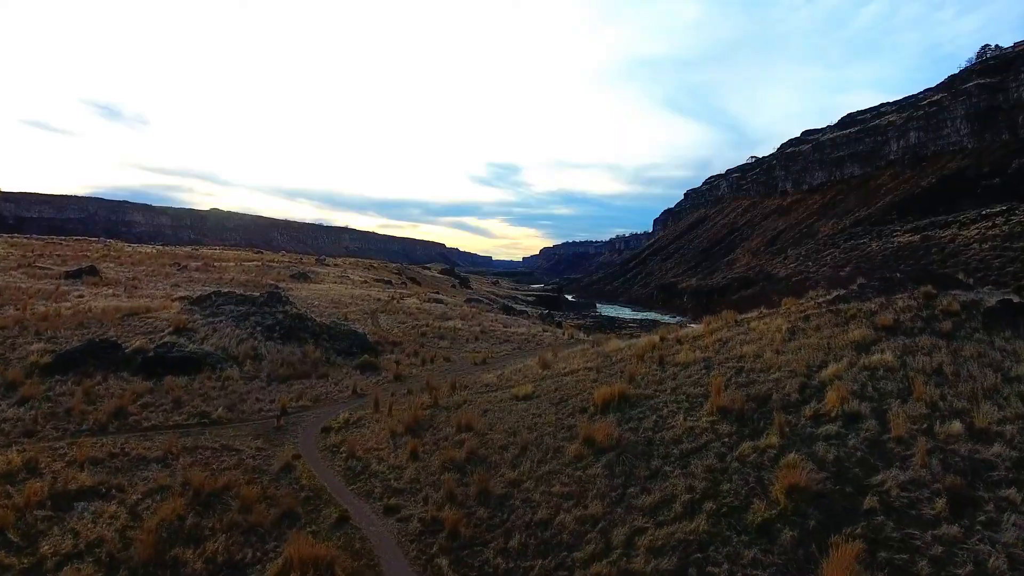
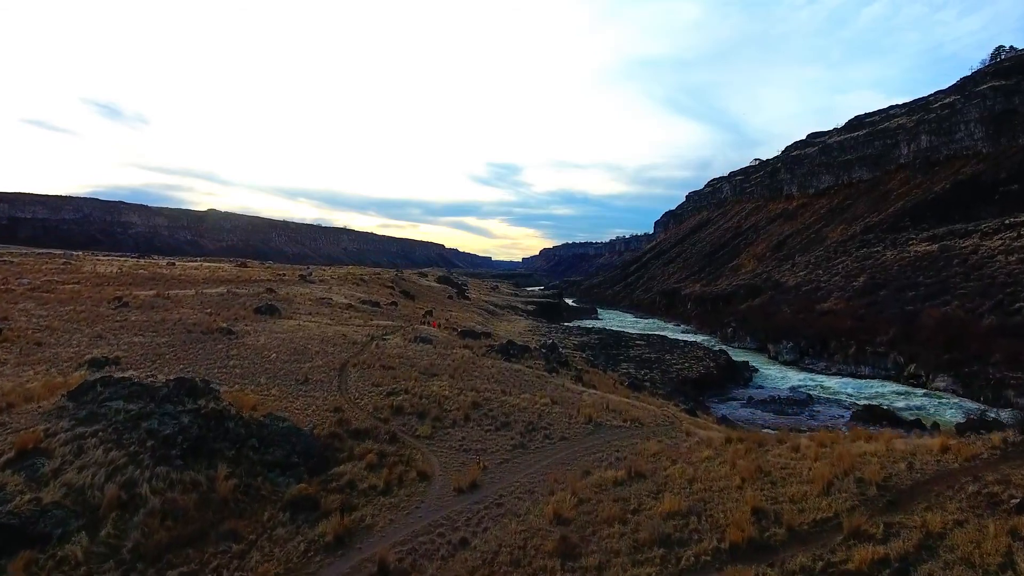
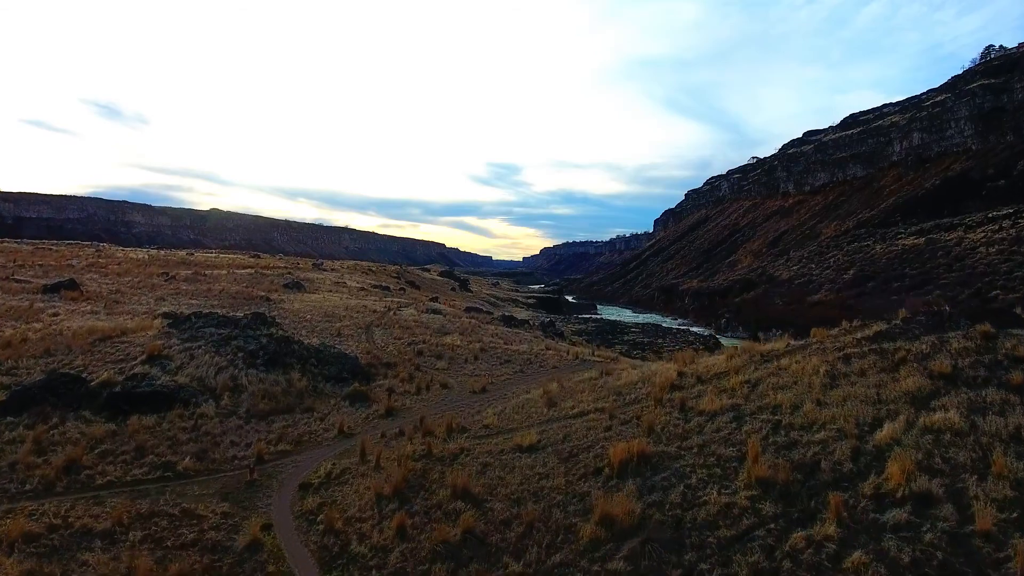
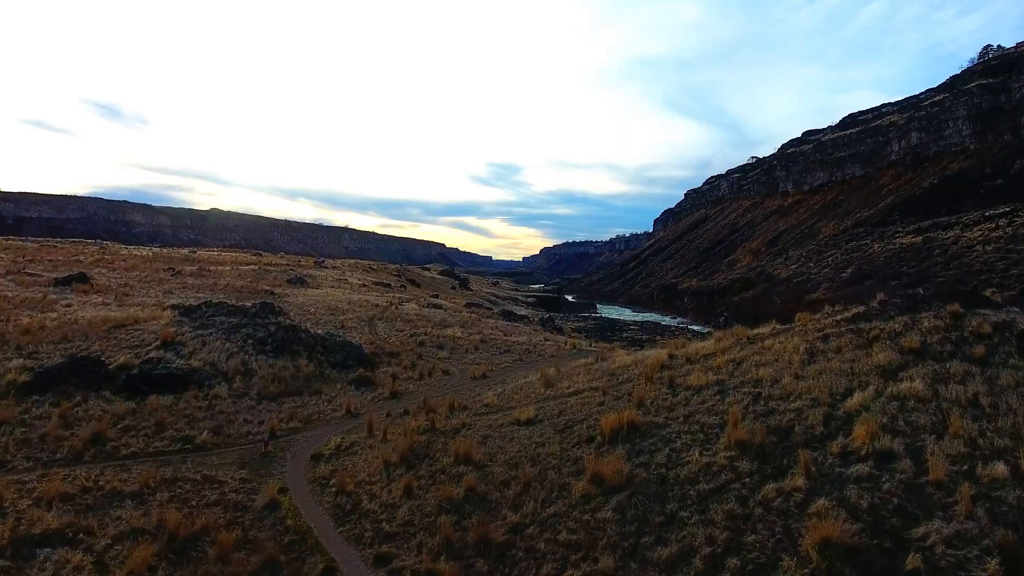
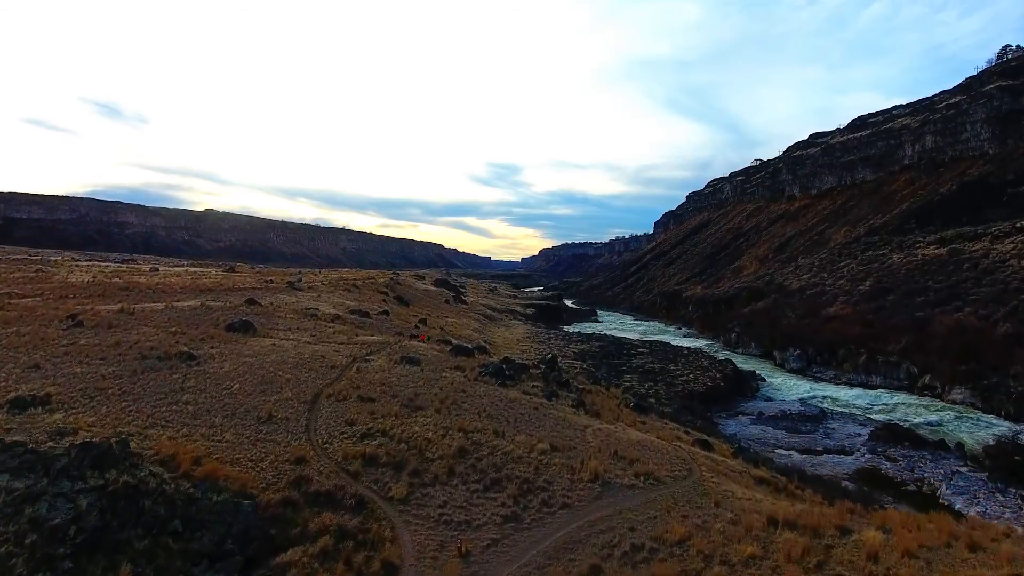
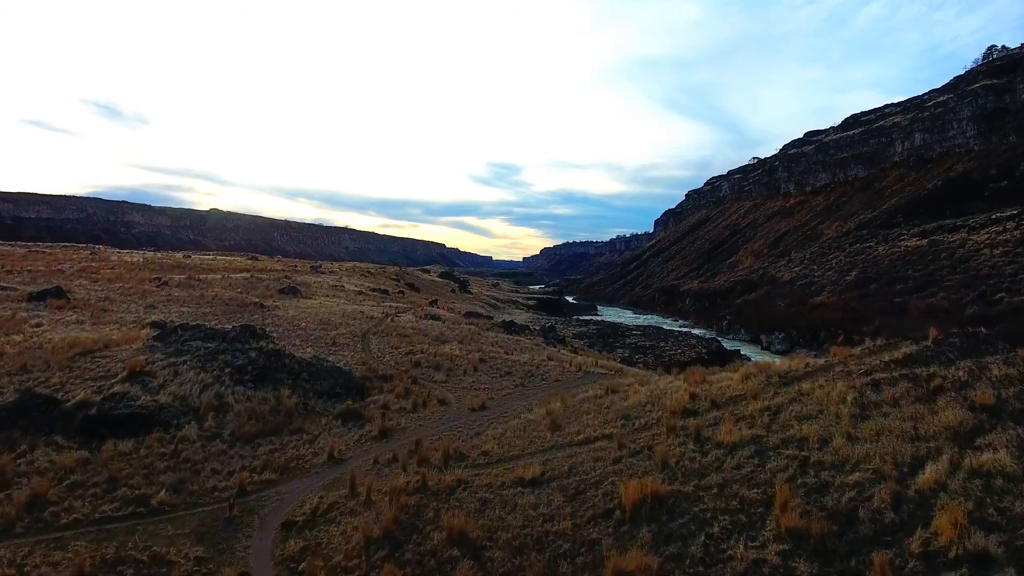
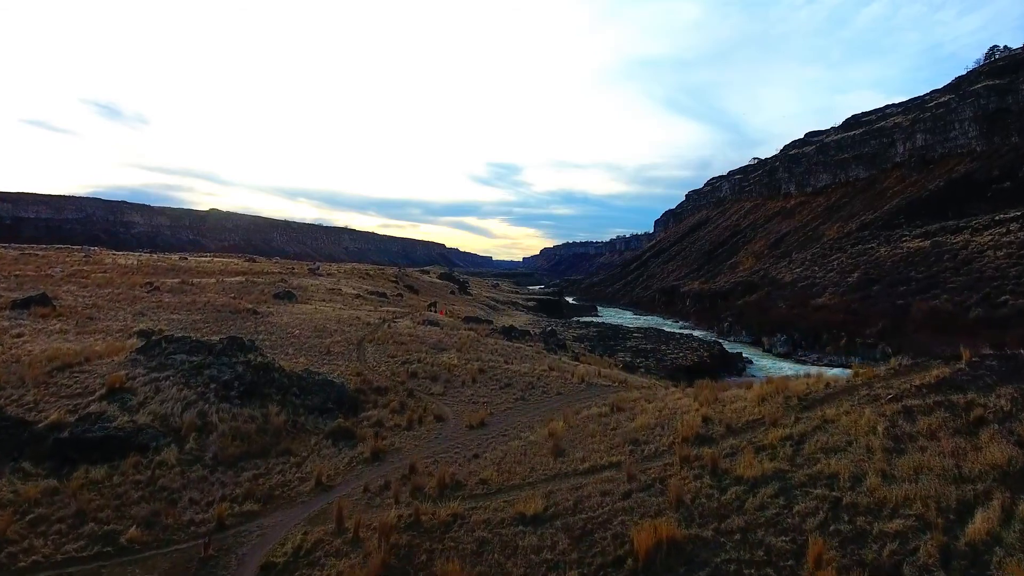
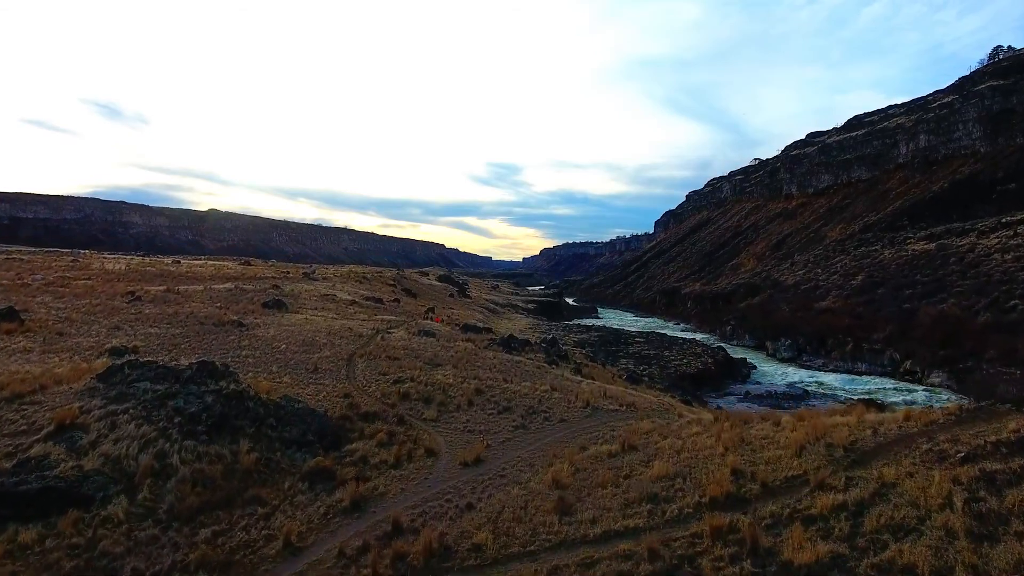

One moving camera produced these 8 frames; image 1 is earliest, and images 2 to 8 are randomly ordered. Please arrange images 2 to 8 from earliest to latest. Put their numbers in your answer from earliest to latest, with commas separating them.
4, 3, 6, 7, 8, 2, 5
